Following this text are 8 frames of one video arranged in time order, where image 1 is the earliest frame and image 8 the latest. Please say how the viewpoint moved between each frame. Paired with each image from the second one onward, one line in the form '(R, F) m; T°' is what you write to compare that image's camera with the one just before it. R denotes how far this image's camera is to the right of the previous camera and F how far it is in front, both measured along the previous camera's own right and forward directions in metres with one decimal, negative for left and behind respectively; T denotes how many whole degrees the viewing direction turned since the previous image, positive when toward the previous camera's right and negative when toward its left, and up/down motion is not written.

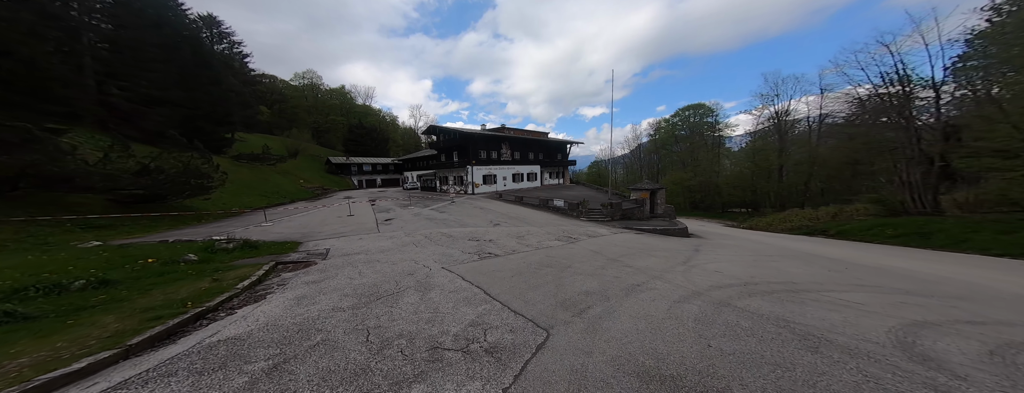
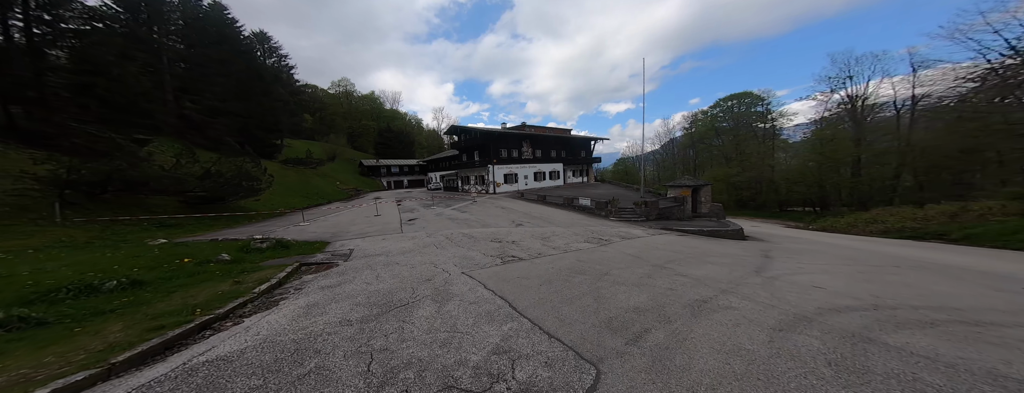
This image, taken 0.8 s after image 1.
(-0.1, +0.7) m; -5°
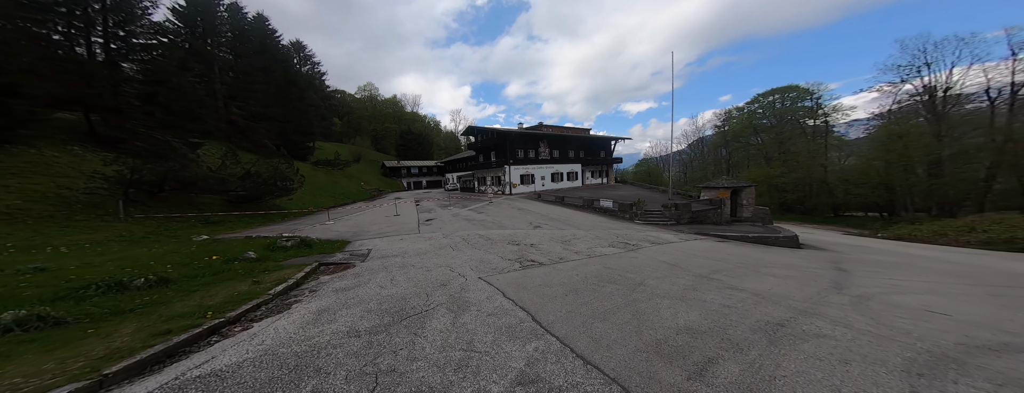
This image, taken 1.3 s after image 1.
(-0.1, +0.5) m; -4°
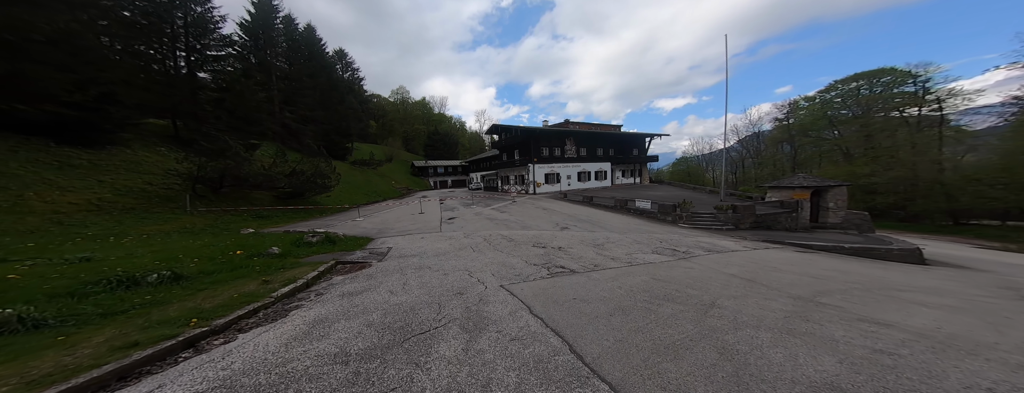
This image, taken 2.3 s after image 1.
(-0.1, +0.9) m; -6°
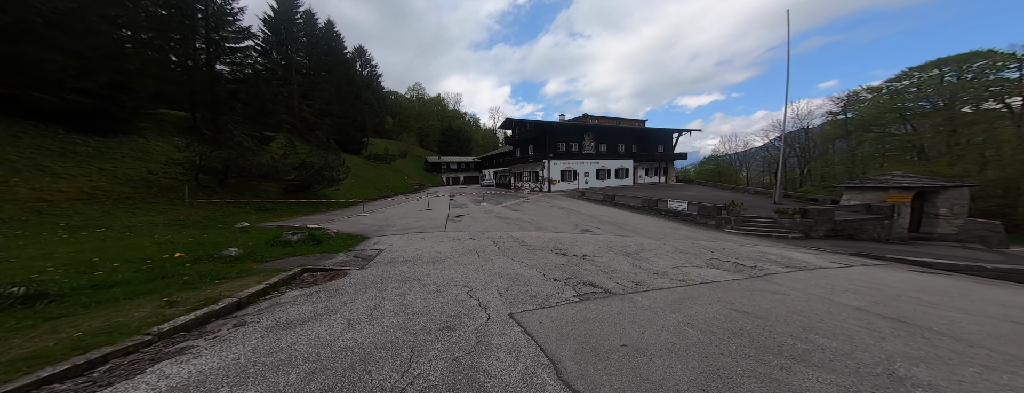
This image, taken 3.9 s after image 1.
(0.0, +1.7) m; -3°
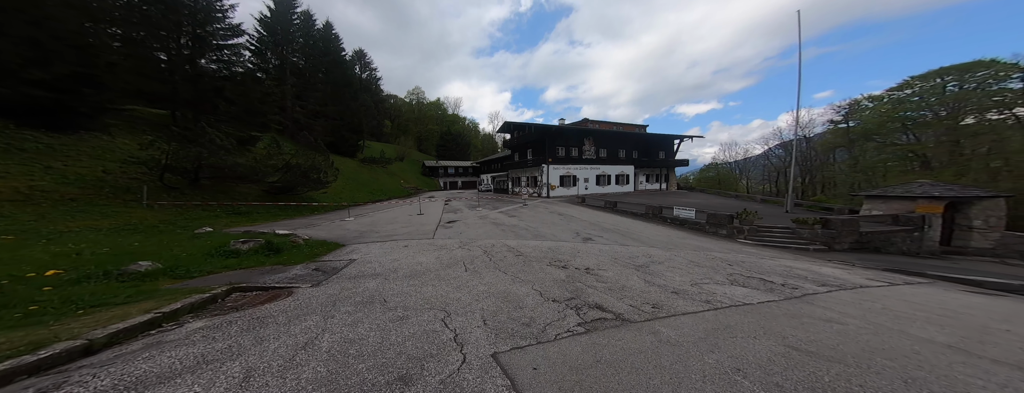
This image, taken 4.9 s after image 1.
(+0.1, +1.0) m; +1°
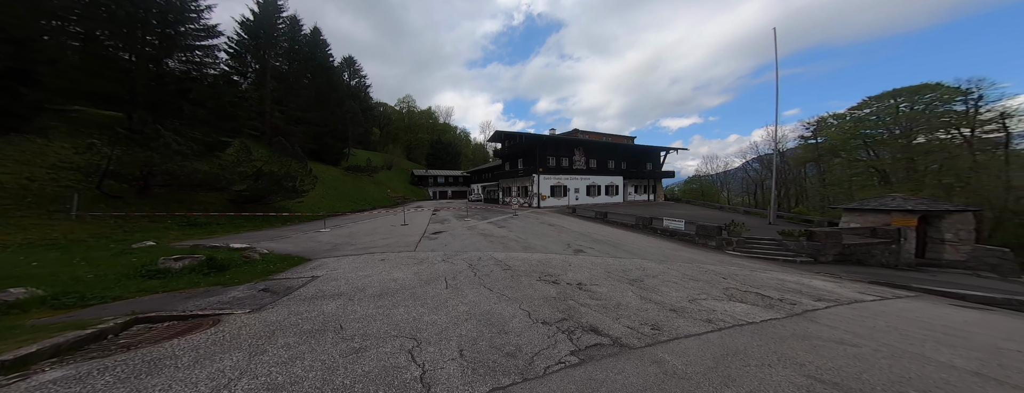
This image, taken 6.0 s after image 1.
(+0.1, +0.5) m; +3°
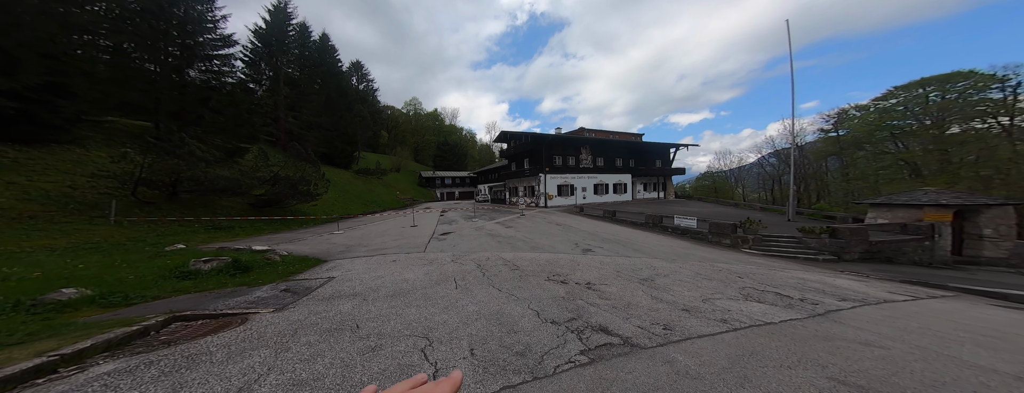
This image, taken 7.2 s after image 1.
(0.0, 0.0) m; -2°
